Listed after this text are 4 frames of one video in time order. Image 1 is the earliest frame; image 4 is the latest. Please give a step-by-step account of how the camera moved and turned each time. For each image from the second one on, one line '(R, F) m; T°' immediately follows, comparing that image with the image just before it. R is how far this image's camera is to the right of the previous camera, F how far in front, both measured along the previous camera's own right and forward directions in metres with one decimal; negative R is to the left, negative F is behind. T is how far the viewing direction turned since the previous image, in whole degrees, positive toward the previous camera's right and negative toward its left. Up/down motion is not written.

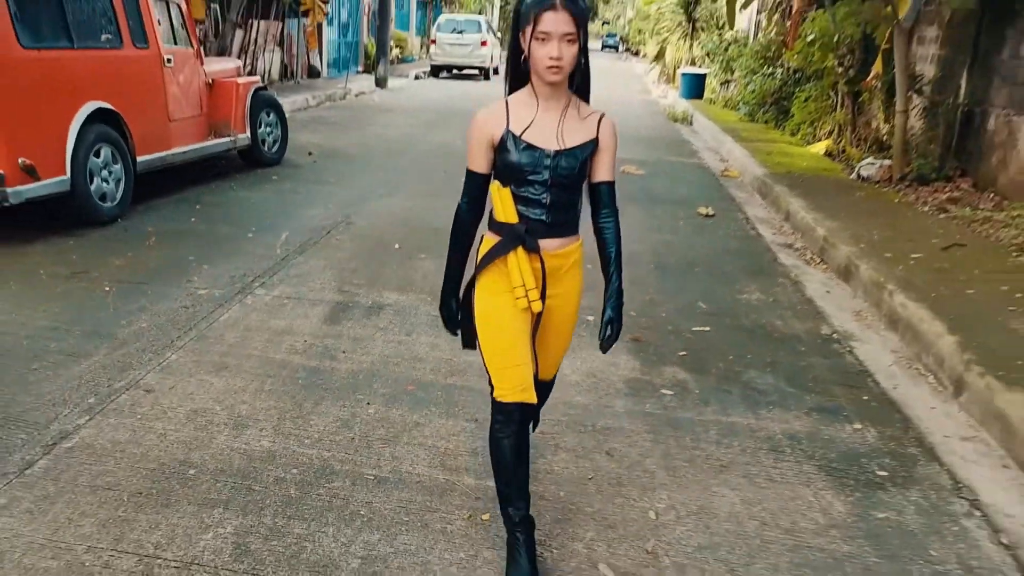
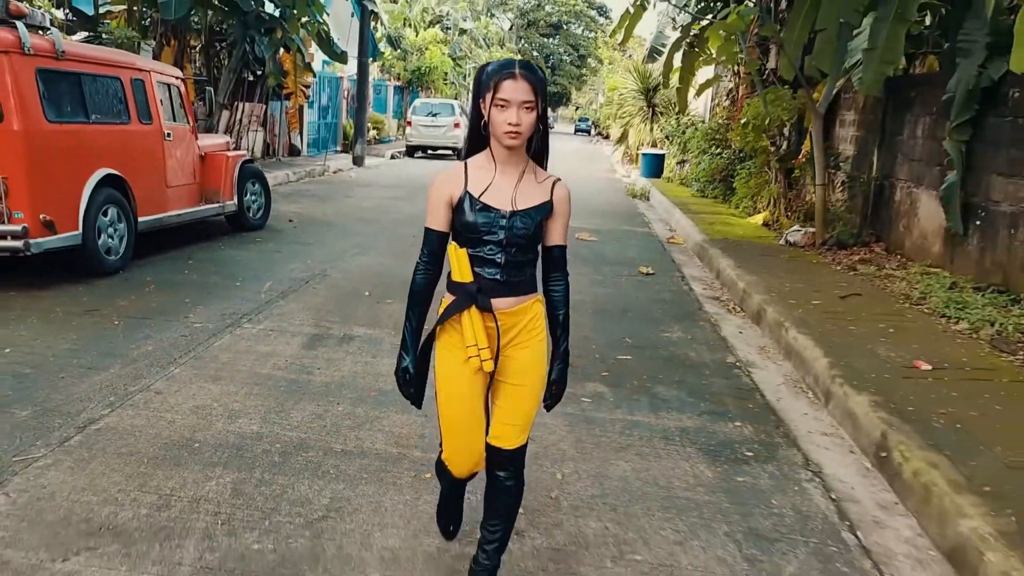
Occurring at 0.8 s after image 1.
(+0.2, -0.8) m; +2°
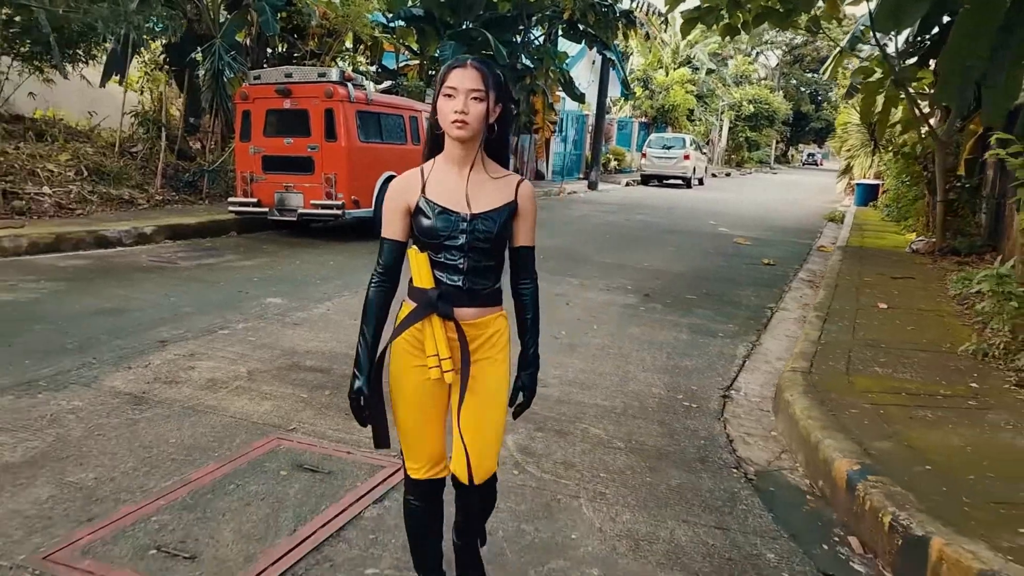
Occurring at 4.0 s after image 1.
(+1.6, -2.9) m; -18°
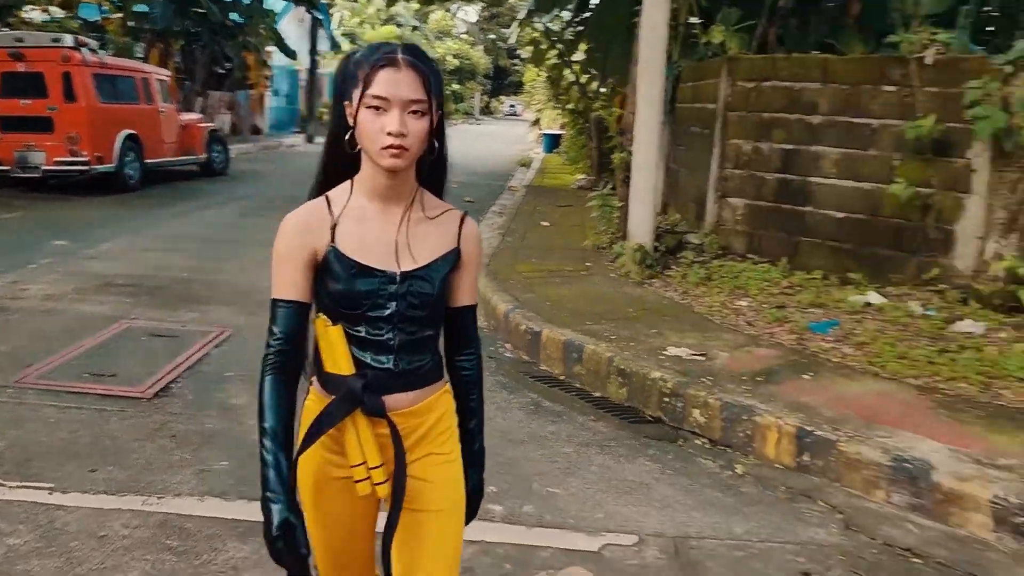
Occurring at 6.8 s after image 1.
(-0.4, -2.1) m; +19°
